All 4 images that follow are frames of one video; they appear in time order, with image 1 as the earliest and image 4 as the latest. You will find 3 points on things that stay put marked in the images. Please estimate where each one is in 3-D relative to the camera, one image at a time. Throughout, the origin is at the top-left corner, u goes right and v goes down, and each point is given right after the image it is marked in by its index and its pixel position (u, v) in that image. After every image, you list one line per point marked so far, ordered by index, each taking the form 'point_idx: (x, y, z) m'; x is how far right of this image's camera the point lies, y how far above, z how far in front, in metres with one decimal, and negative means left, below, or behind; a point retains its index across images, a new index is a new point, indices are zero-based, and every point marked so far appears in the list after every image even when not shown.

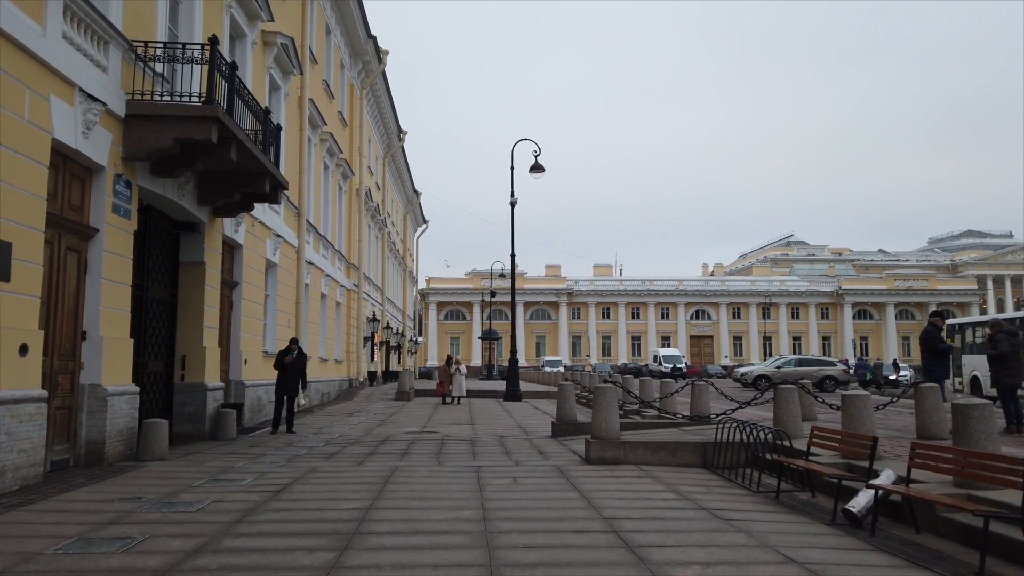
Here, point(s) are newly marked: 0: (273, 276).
0: (-6.0, +0.3, +18.7) m
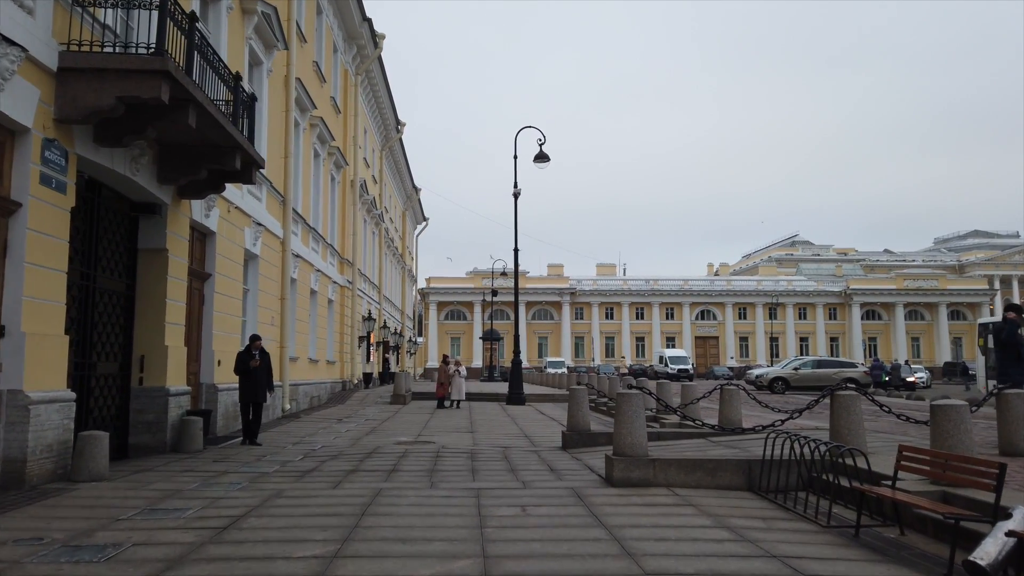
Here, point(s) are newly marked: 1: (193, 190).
0: (-5.9, +0.5, +17.0) m
1: (-5.3, +1.6, +12.2) m
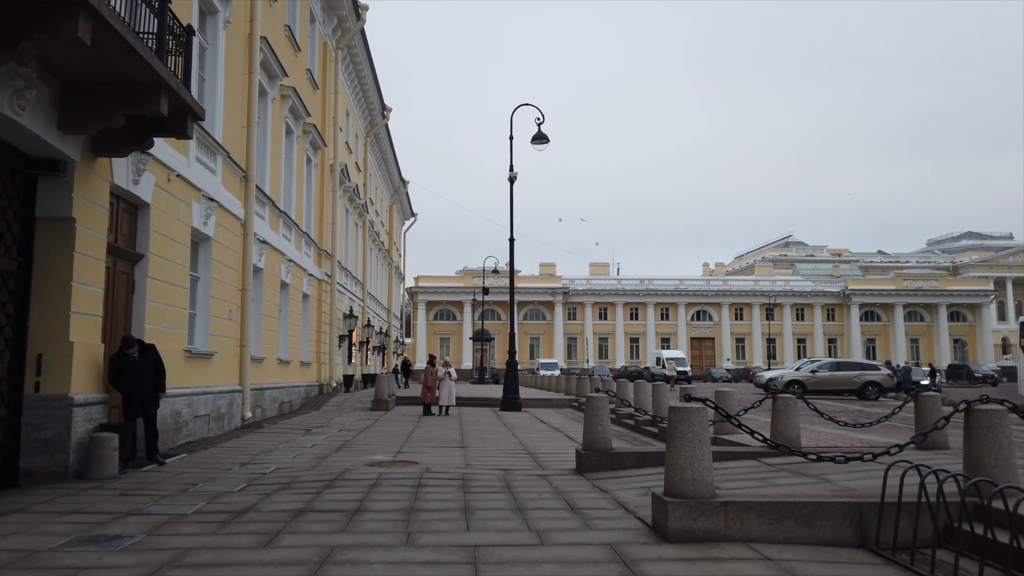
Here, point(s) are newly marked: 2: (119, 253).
0: (-6.0, +0.7, +14.4) m
1: (-5.2, +1.9, +9.6) m
2: (-5.8, +0.5, +10.8) m
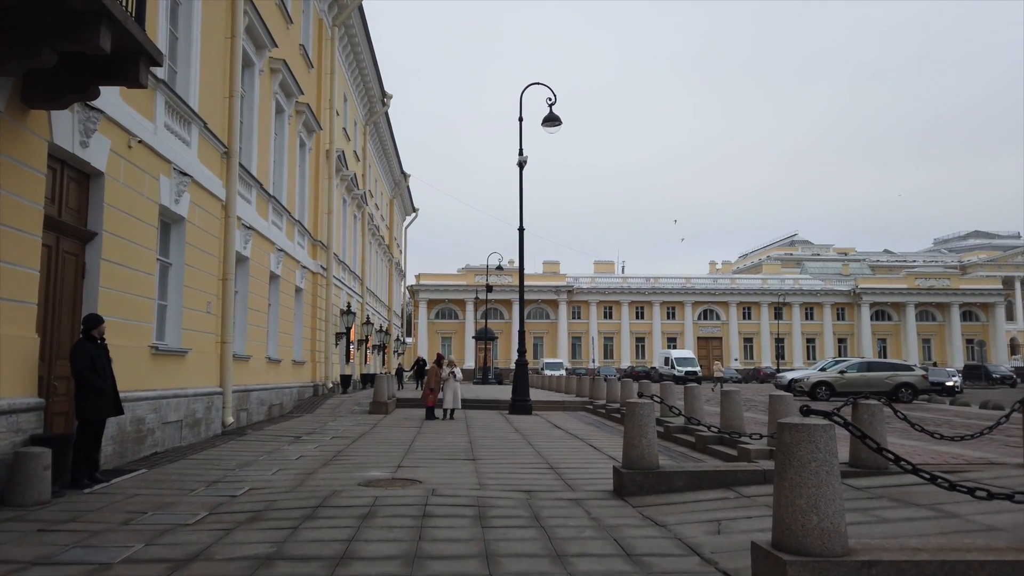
0: (-5.7, +0.9, +12.6) m
1: (-5.0, +2.1, +7.8) m
2: (-5.5, +0.7, +9.1) m
